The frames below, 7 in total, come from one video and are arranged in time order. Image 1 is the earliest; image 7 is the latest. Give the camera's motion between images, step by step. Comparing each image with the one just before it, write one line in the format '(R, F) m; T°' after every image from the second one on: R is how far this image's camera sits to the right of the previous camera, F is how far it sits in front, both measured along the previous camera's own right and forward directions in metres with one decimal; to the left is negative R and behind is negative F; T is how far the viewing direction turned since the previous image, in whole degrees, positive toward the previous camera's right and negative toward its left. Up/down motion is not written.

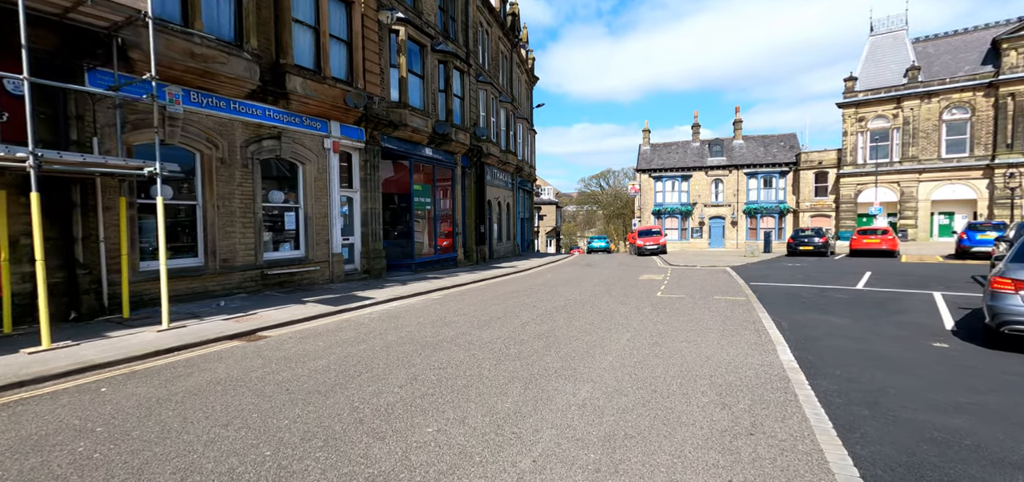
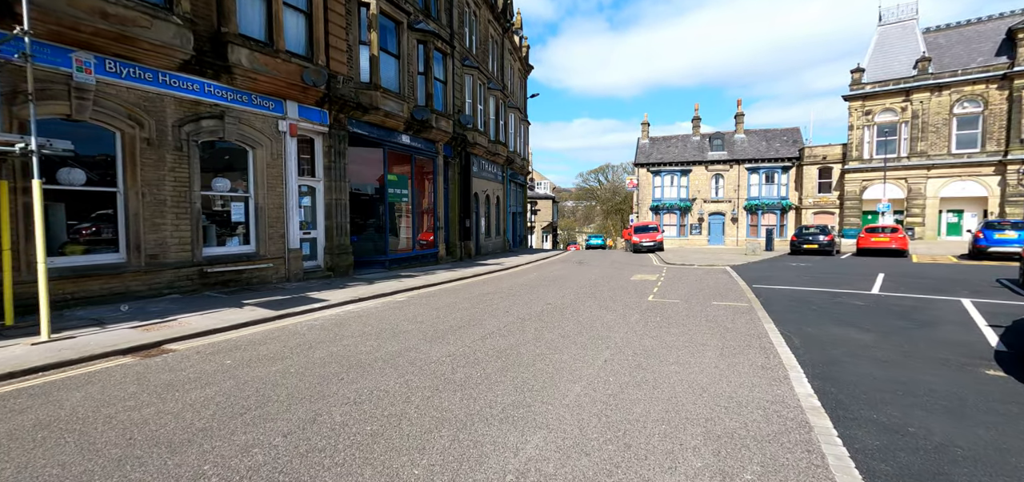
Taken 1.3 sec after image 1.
(+0.5, +1.3) m; 0°
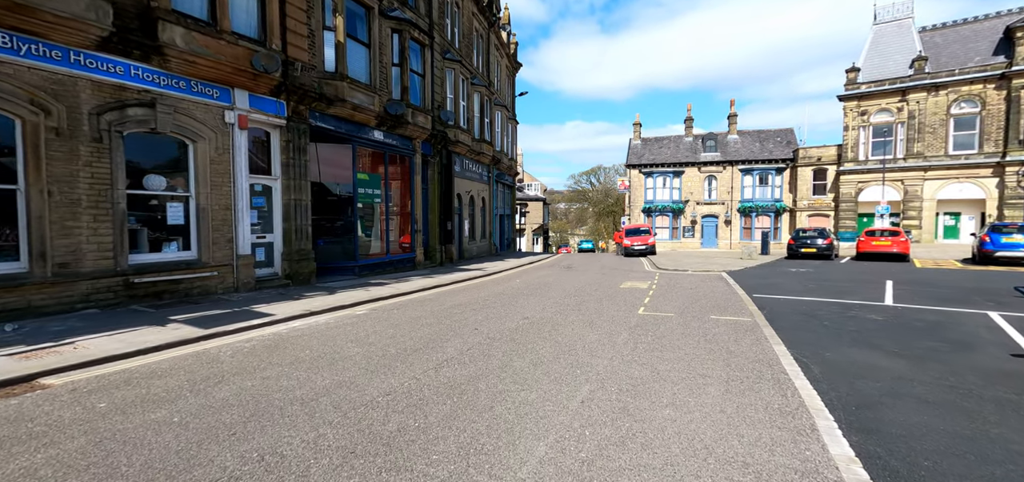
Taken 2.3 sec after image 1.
(+0.4, +1.1) m; +1°
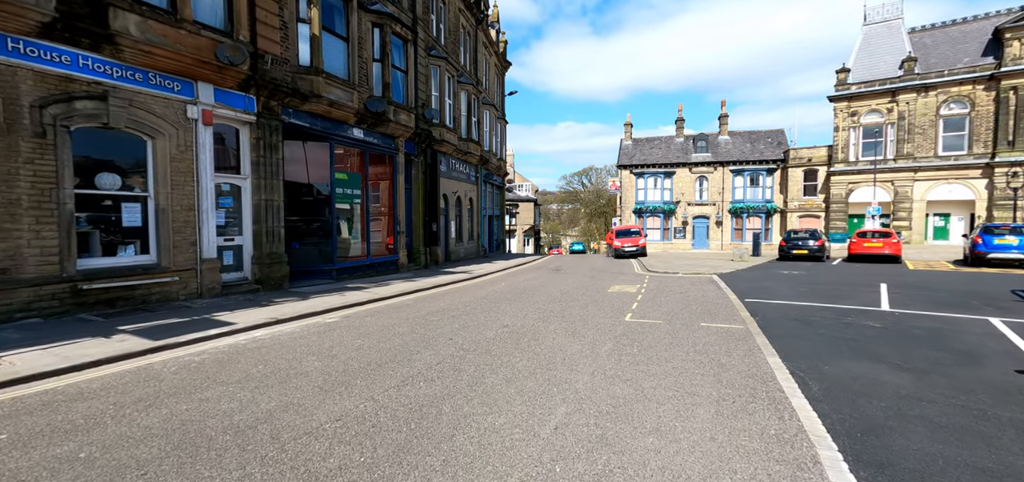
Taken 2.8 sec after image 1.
(+0.2, +0.5) m; +1°
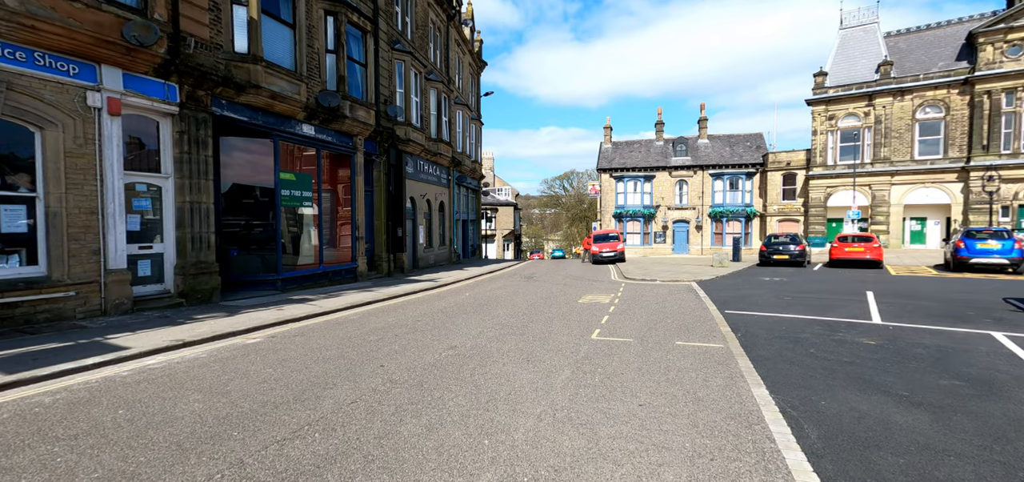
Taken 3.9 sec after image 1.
(+0.5, +1.0) m; +2°
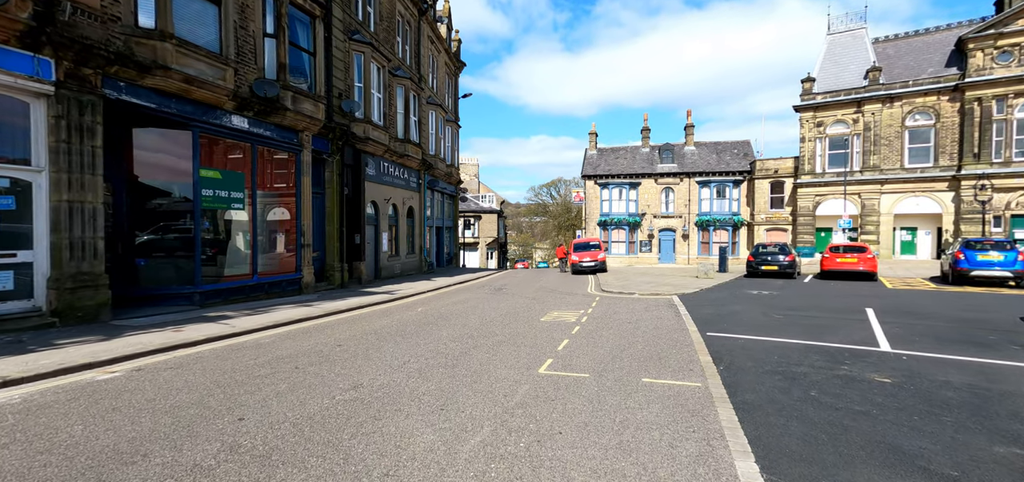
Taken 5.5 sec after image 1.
(+0.8, +1.5) m; +1°
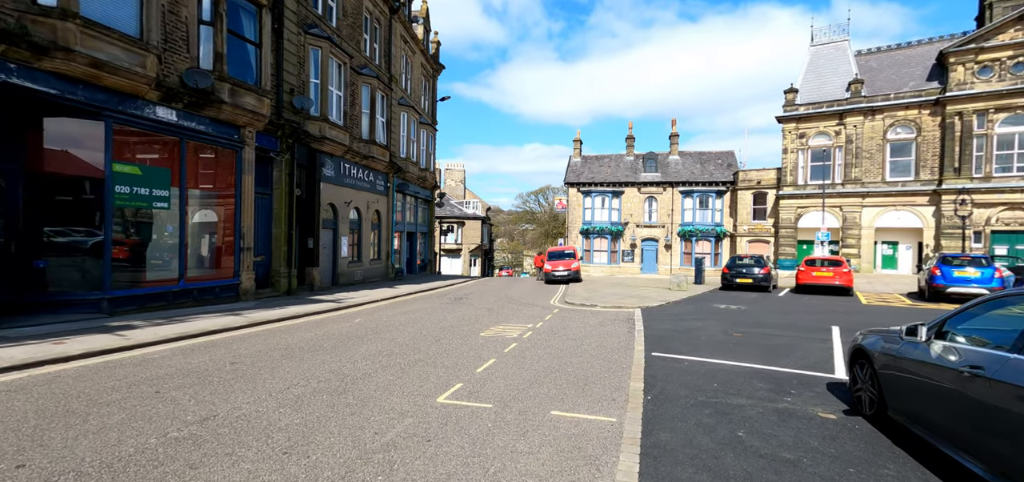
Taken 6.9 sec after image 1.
(+1.0, +0.8) m; +1°
